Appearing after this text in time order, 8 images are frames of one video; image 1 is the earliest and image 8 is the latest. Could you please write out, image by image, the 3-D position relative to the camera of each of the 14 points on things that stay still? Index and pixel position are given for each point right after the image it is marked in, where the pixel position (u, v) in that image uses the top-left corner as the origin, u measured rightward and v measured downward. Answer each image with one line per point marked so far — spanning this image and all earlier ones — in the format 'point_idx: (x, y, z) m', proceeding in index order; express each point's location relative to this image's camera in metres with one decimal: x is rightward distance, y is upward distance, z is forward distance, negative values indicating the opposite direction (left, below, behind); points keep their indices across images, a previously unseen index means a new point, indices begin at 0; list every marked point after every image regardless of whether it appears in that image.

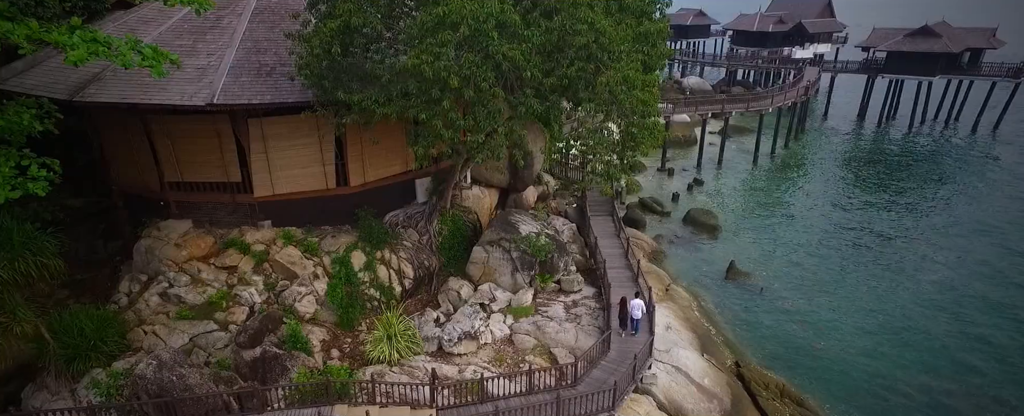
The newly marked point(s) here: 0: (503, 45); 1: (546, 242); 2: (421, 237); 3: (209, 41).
0: (-0.3, +2.9, +10.2) m
1: (+1.0, -1.0, +17.0) m
2: (-2.8, -0.9, +17.6) m
3: (-8.0, +4.4, +15.1) m
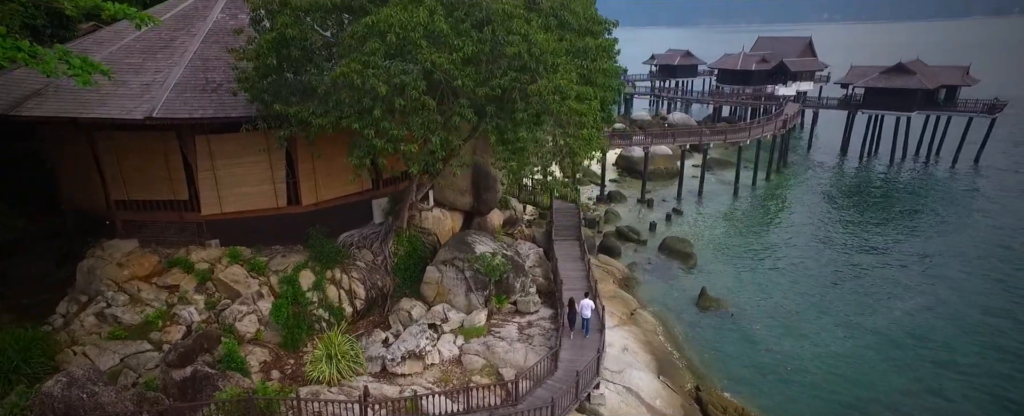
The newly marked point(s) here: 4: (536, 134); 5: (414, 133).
0: (-1.5, +2.8, +10.2) m
1: (-0.3, -1.6, +16.8) m
2: (-4.1, -1.5, +17.4) m
3: (-9.3, +3.9, +15.1) m
4: (+0.5, +1.4, +11.2) m
5: (-1.8, +1.4, +10.7) m
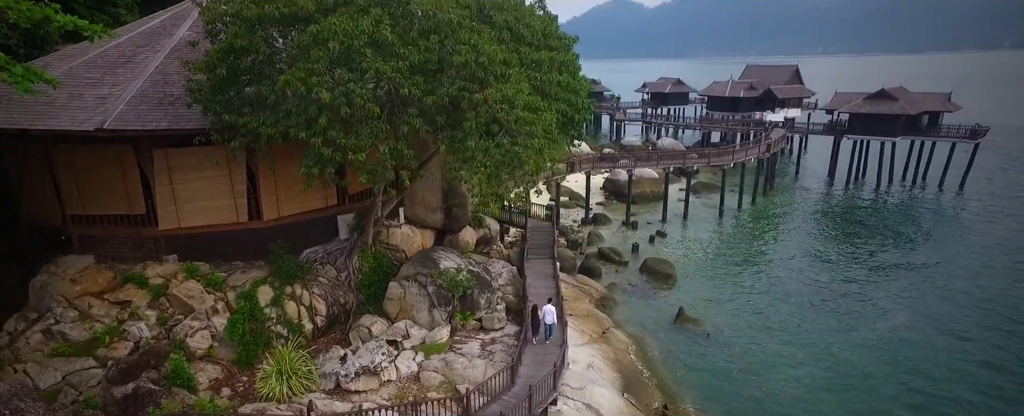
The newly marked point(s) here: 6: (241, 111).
0: (-2.4, +2.6, +10.2) m
1: (-1.4, -2.0, +16.6) m
2: (-5.2, -1.9, +17.1) m
3: (-10.3, +3.5, +15.0) m
4: (-0.5, +1.3, +11.2) m
5: (-2.8, +1.2, +10.7) m
6: (-5.5, +2.0, +11.7) m
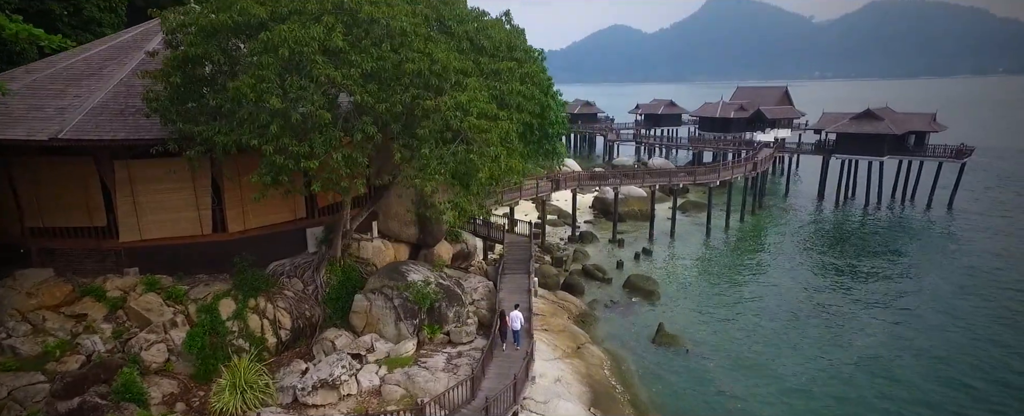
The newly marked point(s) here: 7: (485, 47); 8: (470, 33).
0: (-3.3, +2.5, +10.2) m
1: (-2.3, -2.3, +16.4) m
2: (-6.1, -2.3, +16.9) m
3: (-11.2, +3.2, +15.0) m
4: (-1.4, +1.1, +11.1) m
5: (-3.6, +1.1, +10.6) m
6: (-6.4, +1.8, +11.7) m
7: (-0.6, +3.7, +13.1) m
8: (-0.9, +3.9, +12.8) m
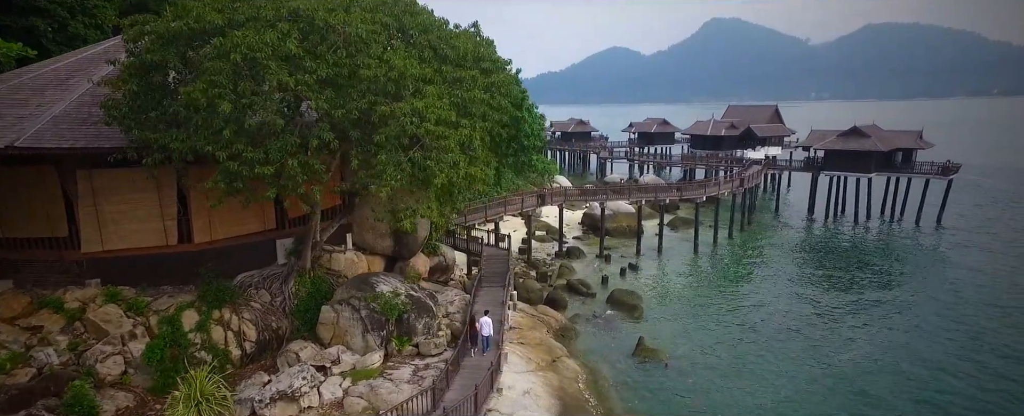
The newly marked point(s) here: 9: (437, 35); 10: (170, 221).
0: (-4.1, +2.4, +10.1) m
1: (-3.1, -2.6, +16.2) m
2: (-6.9, -2.6, +16.7) m
3: (-12.0, +3.0, +14.9) m
4: (-2.2, +1.0, +11.1) m
5: (-4.4, +0.9, +10.5) m
6: (-7.2, +1.6, +11.6) m
7: (-1.4, +3.5, +13.2) m
8: (-1.7, +3.7, +12.8) m
9: (-1.7, +4.0, +13.2) m
10: (-9.3, -0.4, +15.6) m
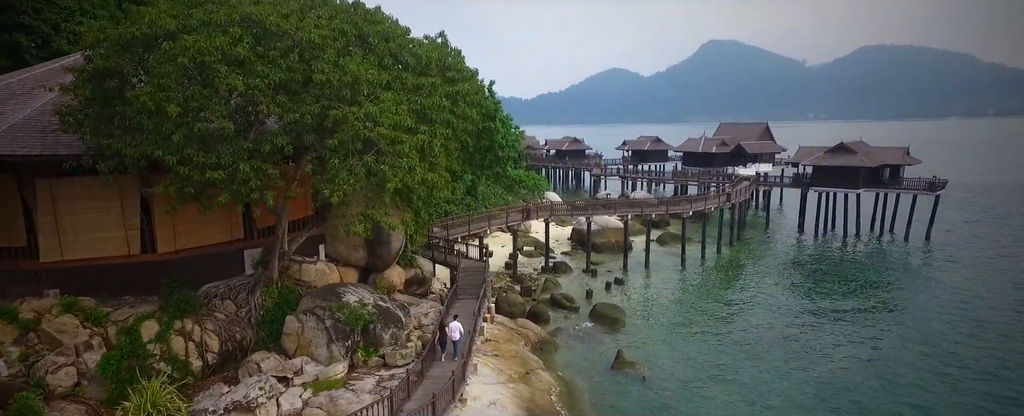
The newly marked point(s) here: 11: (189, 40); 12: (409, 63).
0: (-4.9, +2.3, +10.1) m
1: (-4.1, -2.9, +16.1) m
2: (-7.9, -2.9, +16.5) m
3: (-13.0, +2.7, +14.8) m
4: (-3.0, +0.9, +11.0) m
5: (-5.3, +0.9, +10.5) m
6: (-8.1, +1.5, +11.5) m
7: (-2.3, +3.3, +13.2) m
8: (-2.6, +3.5, +12.9) m
9: (-2.6, +3.8, +13.3) m
10: (-10.2, -0.6, +15.5) m
11: (-5.6, +2.9, +10.0) m
12: (-2.4, +3.3, +13.2) m
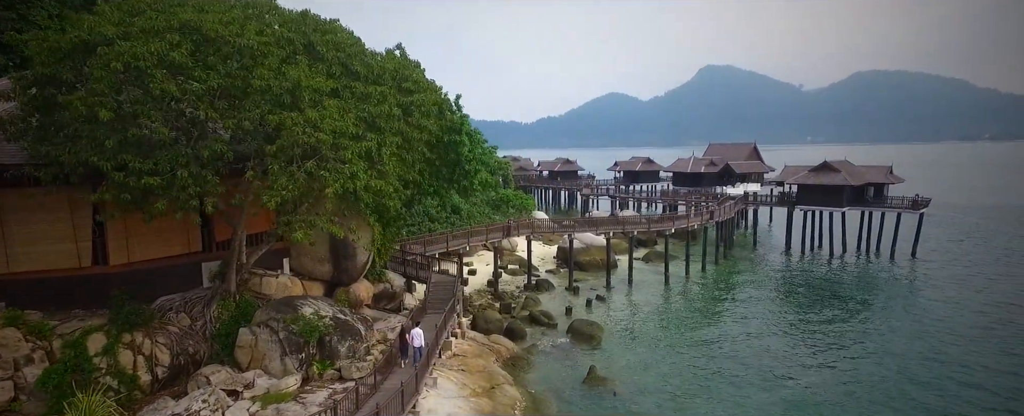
0: (-6.0, +2.2, +10.1) m
1: (-5.2, -3.2, +15.9) m
2: (-9.0, -3.2, +16.3) m
3: (-14.1, +2.4, +14.6) m
4: (-4.1, +0.7, +11.0) m
5: (-6.4, +0.7, +10.4) m
6: (-9.2, +1.3, +11.4) m
7: (-3.5, +3.1, +13.3) m
8: (-3.8, +3.3, +13.0) m
9: (-3.8, +3.6, +13.4) m
10: (-11.4, -0.9, +15.3) m
11: (-6.7, +2.8, +10.0) m
12: (-3.5, +3.1, +13.2) m
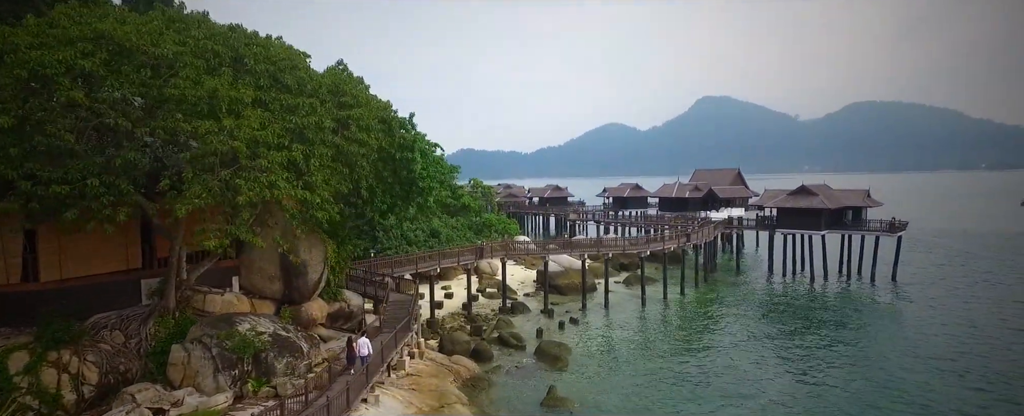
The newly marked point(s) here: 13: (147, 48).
0: (-7.6, +2.0, +10.1) m
1: (-6.9, -3.6, +15.6) m
2: (-10.7, -3.7, +15.9) m
3: (-15.8, +2.1, +14.4) m
4: (-5.7, +0.5, +10.9) m
5: (-7.9, +0.6, +10.3) m
6: (-10.7, +1.1, +11.3) m
7: (-5.1, +2.8, +13.3) m
8: (-5.4, +3.1, +13.0) m
9: (-5.4, +3.3, +13.4) m
10: (-13.0, -1.3, +15.0) m
11: (-8.2, +2.7, +10.0) m
12: (-5.1, +2.8, +13.3) m
13: (-6.9, +3.1, +11.0) m
